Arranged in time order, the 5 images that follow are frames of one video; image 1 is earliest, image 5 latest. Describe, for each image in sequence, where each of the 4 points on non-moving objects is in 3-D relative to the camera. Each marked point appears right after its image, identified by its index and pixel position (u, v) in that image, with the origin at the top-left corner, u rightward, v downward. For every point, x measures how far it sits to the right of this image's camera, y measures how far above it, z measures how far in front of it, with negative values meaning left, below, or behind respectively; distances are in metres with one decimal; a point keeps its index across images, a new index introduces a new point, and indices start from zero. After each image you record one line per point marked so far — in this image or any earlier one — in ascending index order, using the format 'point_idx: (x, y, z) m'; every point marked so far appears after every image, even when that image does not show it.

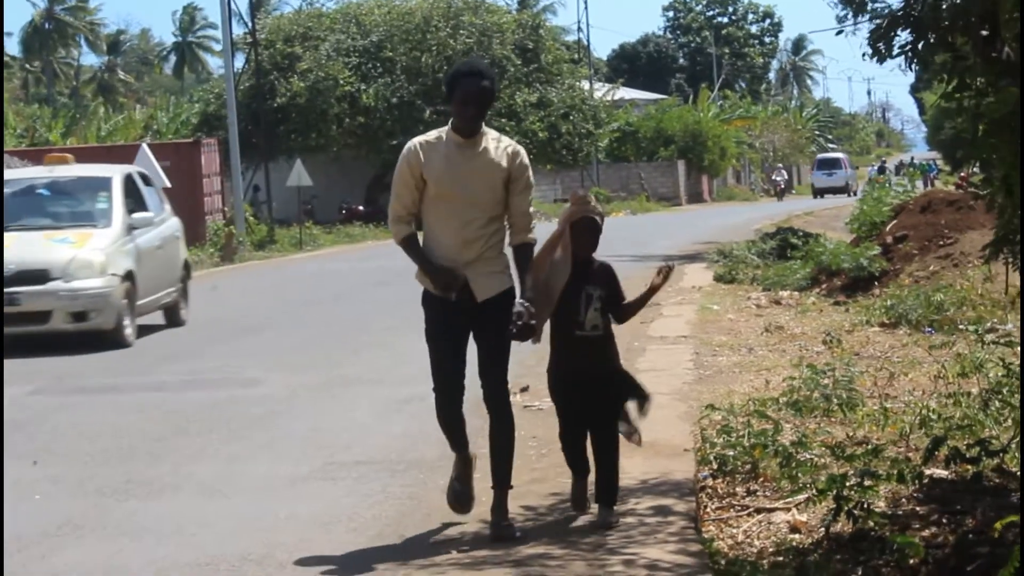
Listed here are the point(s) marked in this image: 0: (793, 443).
0: (+1.2, -0.7, +6.1) m
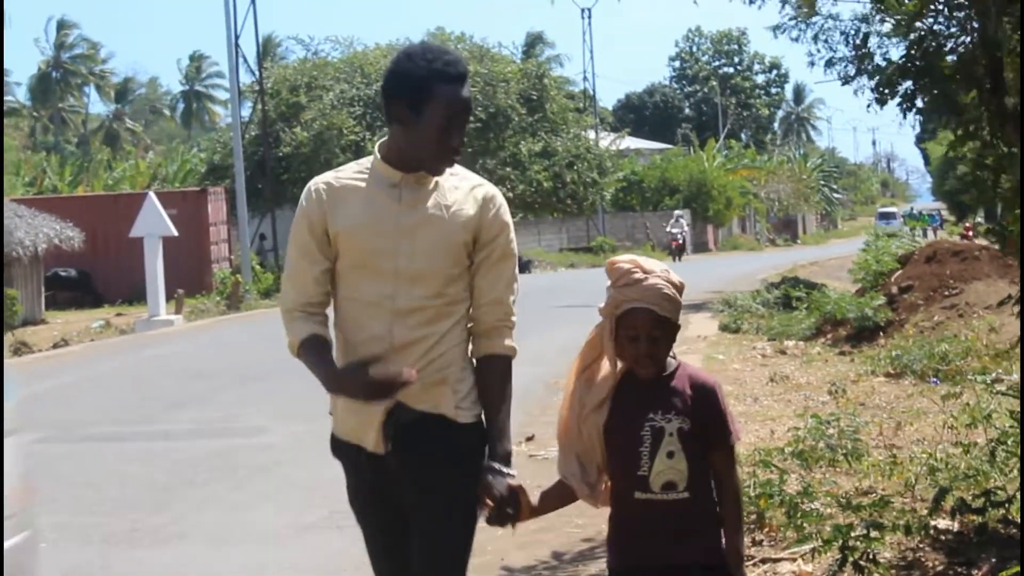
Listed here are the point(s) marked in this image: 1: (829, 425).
0: (+1.3, -0.9, +6.1) m
1: (+1.6, -0.7, +7.1) m
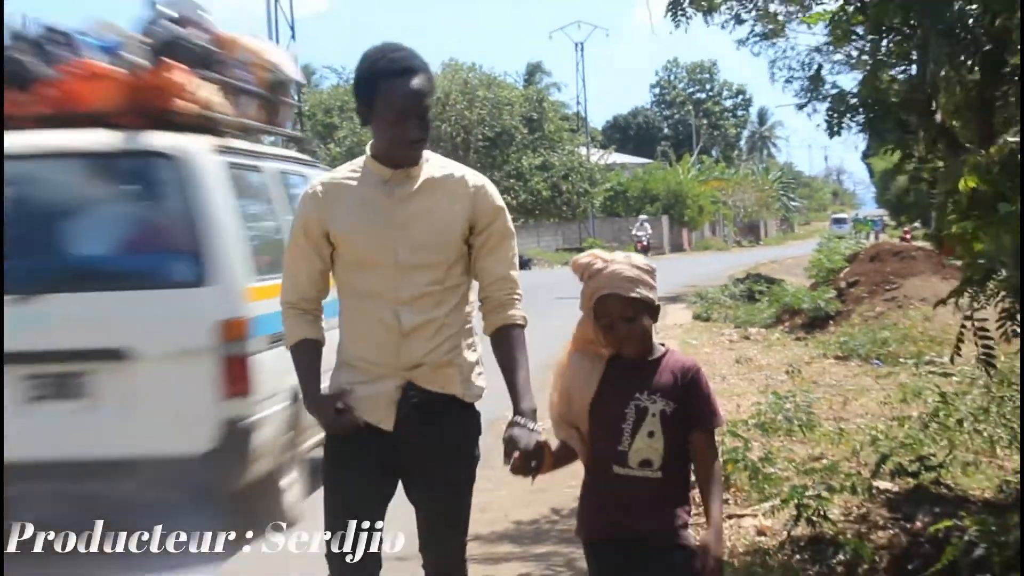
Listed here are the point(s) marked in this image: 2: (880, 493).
0: (+1.3, -0.9, +7.1) m
1: (+1.6, -0.6, +8.1) m
2: (+1.8, -1.0, +6.7) m
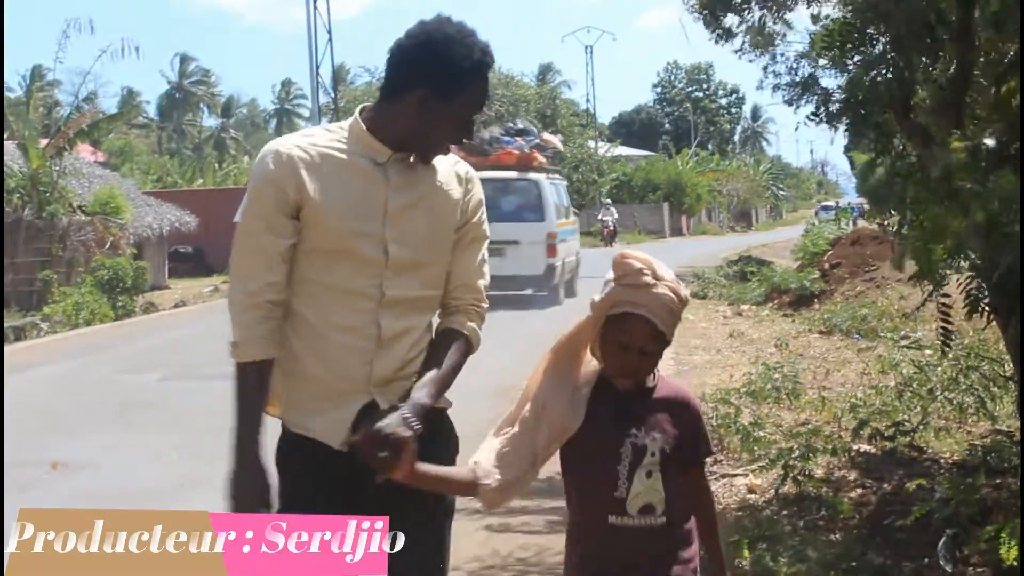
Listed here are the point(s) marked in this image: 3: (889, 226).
0: (+1.4, -0.8, +7.8) m
1: (+1.7, -0.5, +8.8) m
2: (+1.9, -0.9, +7.4) m
3: (+2.1, +0.4, +7.7) m
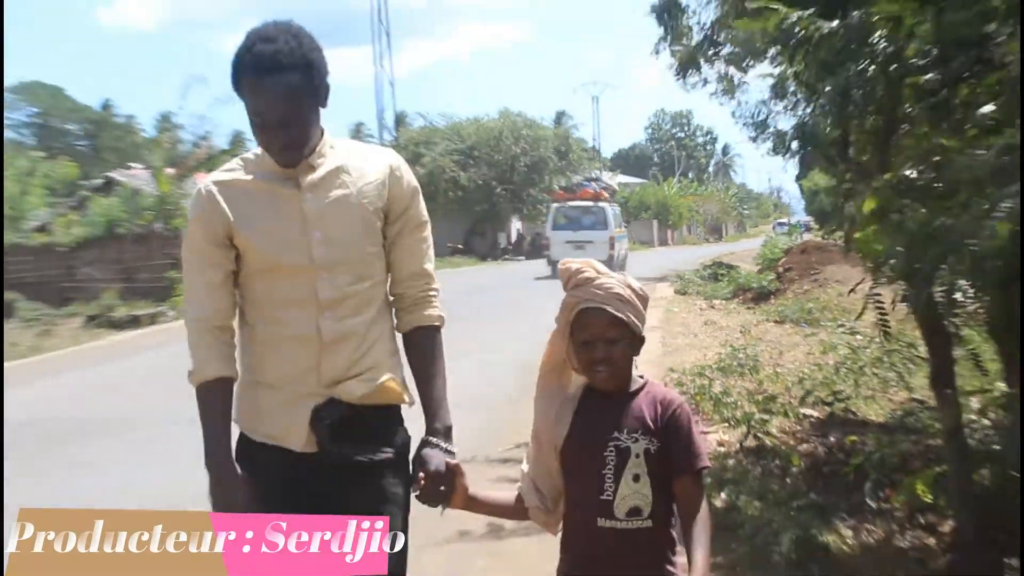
0: (+1.5, -0.8, +10.0) m
1: (+1.8, -0.5, +10.9) m
2: (+2.0, -0.9, +9.6) m
3: (+2.3, +0.4, +9.8) m
